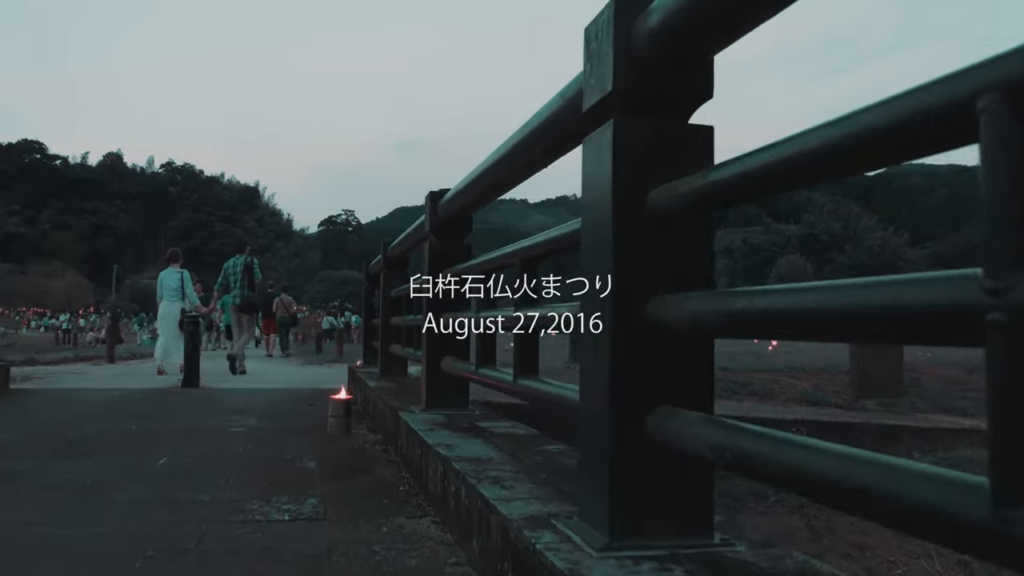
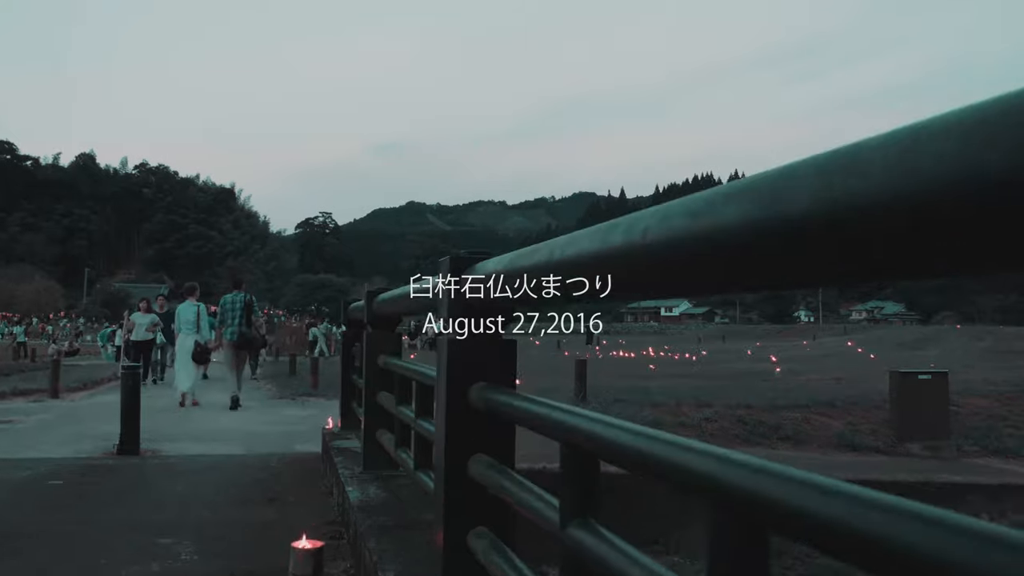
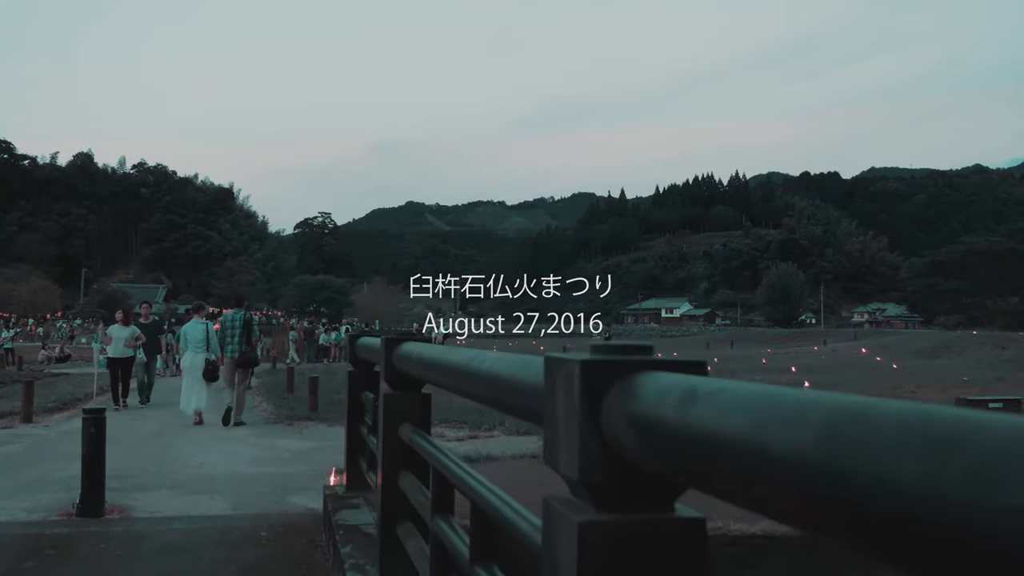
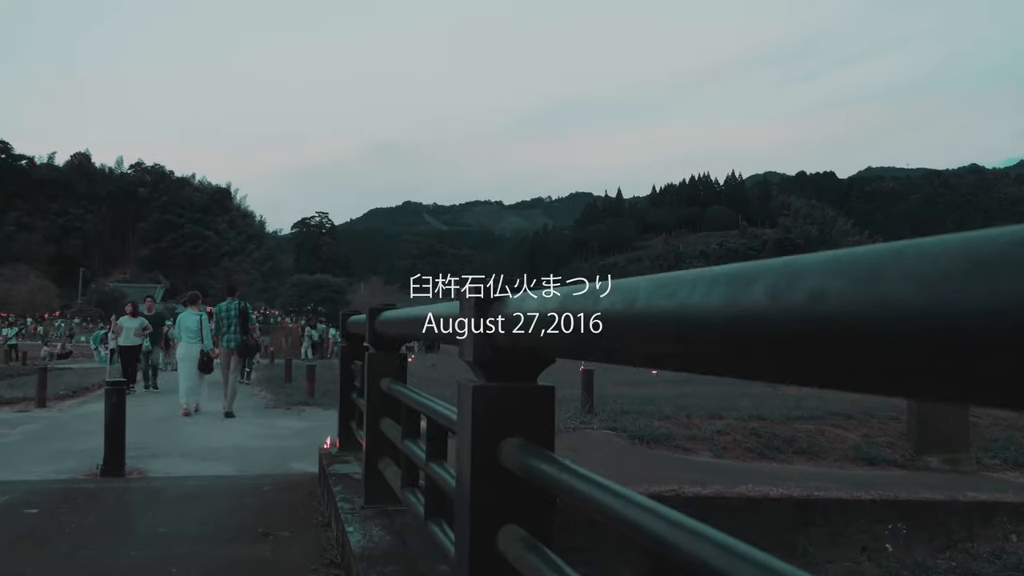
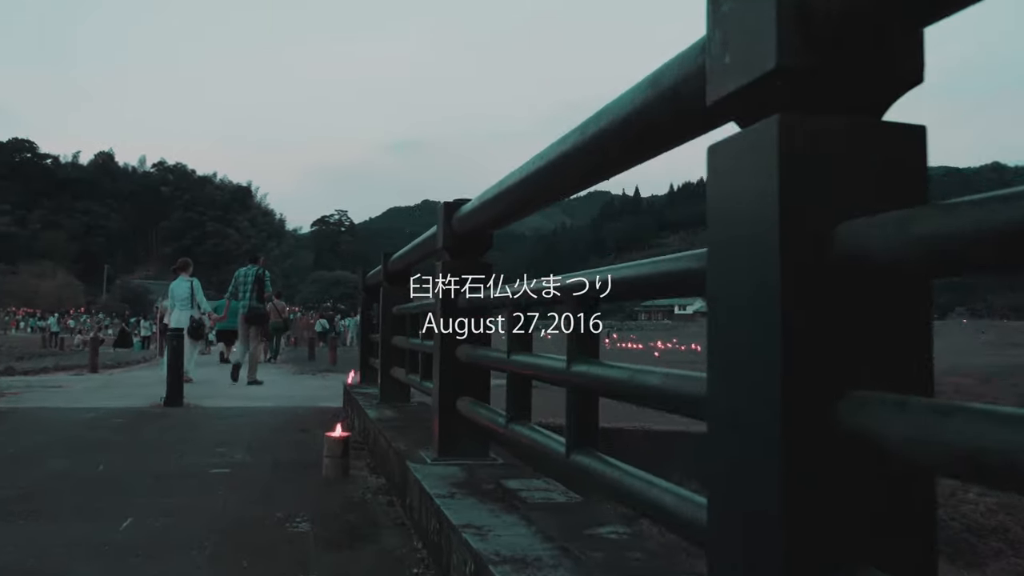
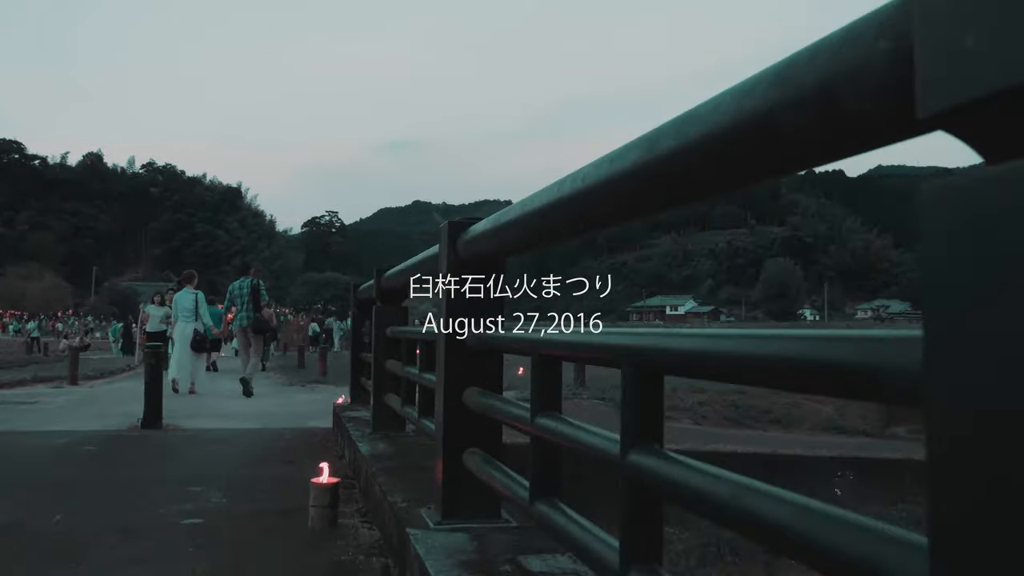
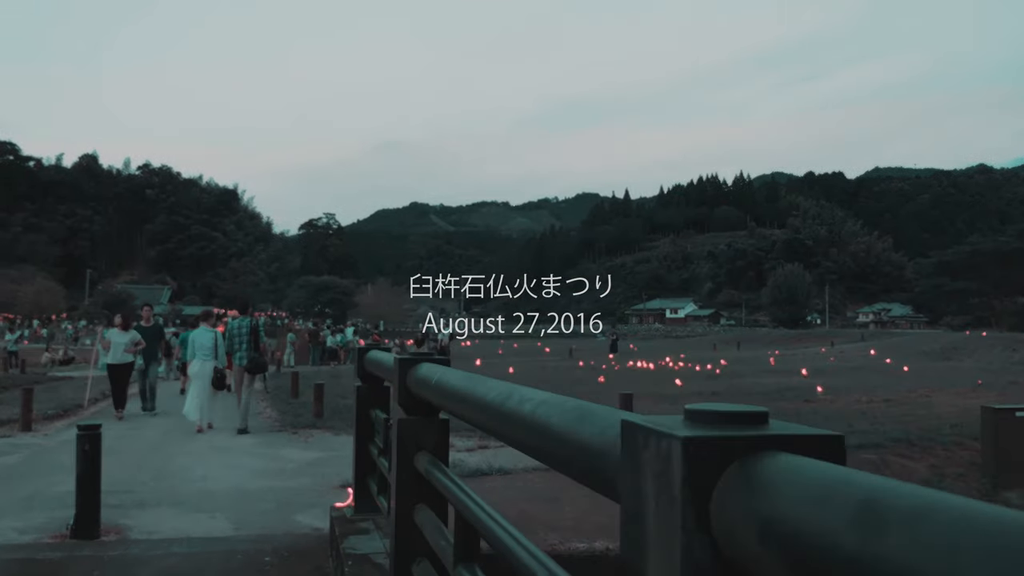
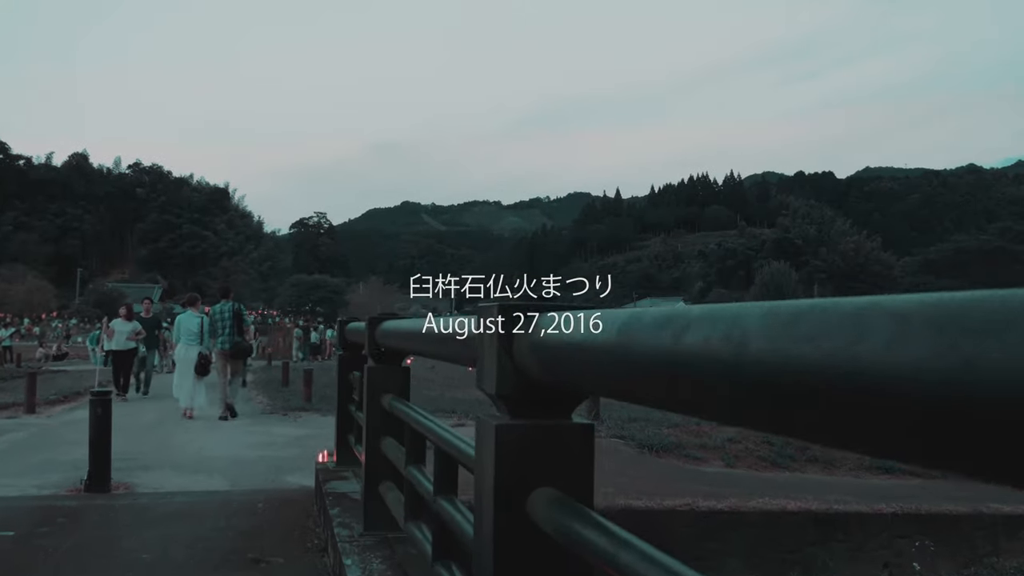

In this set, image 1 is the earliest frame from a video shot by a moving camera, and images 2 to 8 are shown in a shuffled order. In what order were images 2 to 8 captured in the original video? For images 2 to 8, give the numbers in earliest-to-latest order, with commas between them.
5, 6, 2, 4, 8, 3, 7
